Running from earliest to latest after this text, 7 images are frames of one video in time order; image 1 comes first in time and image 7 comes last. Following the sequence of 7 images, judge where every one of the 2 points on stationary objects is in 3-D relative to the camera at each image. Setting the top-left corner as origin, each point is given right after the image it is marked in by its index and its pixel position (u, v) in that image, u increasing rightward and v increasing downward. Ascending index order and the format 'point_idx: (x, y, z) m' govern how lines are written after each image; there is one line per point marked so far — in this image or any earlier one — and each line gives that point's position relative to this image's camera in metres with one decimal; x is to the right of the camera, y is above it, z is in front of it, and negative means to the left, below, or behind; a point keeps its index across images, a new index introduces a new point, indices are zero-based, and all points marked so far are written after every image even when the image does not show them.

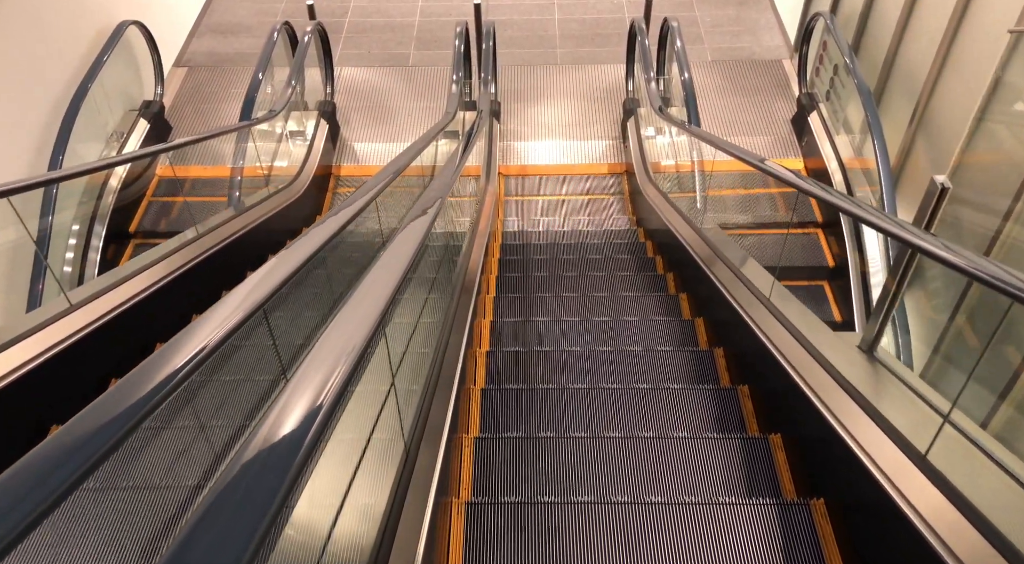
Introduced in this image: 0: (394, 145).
0: (-1.0, +1.1, +6.0) m
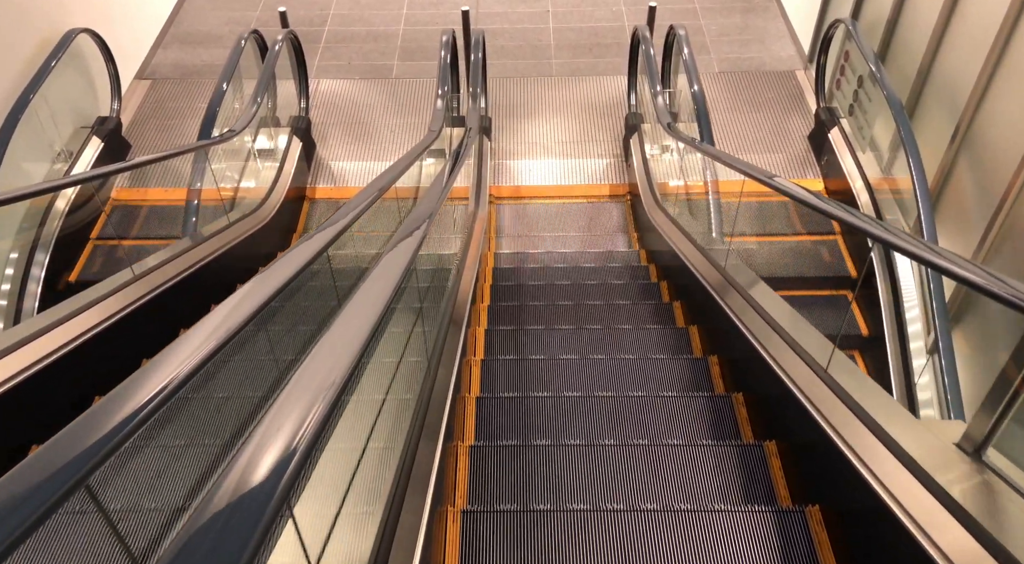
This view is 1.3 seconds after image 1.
0: (-1.1, +0.9, +5.5) m
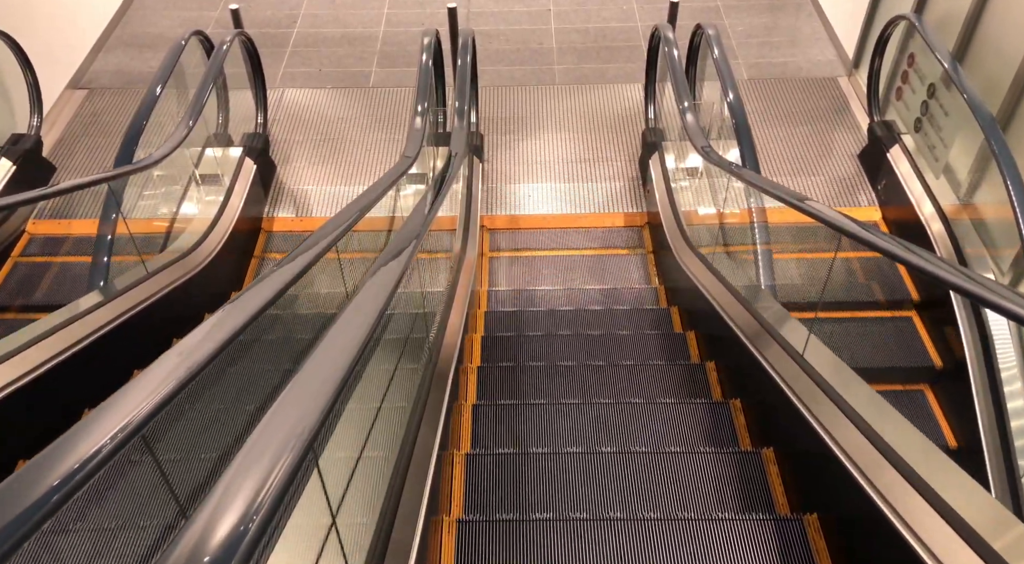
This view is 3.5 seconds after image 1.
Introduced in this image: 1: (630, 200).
0: (-1.1, +0.6, +4.7) m
1: (+0.9, +0.6, +5.1) m
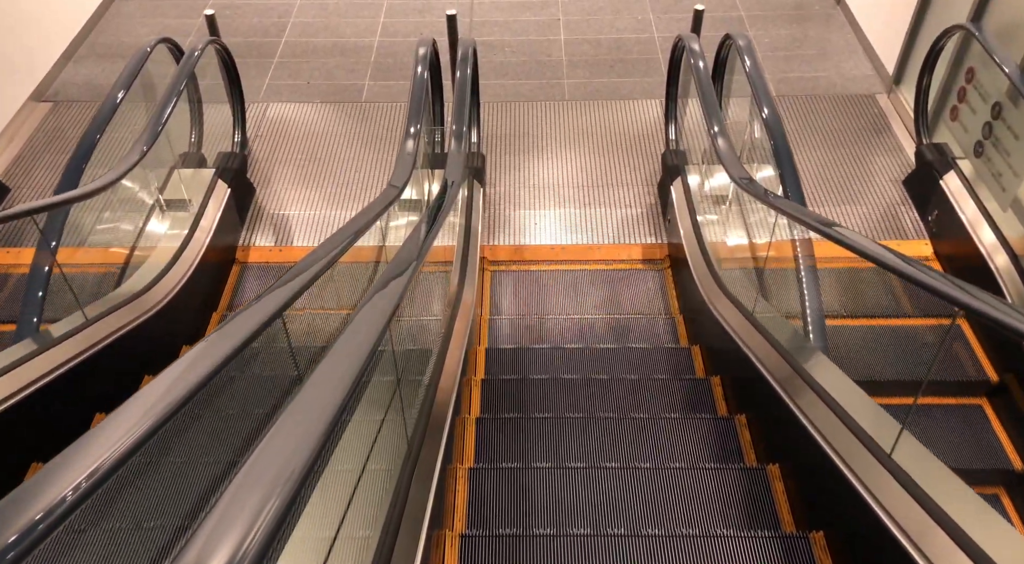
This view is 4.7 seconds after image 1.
0: (-1.1, +0.4, +4.3) m
1: (+0.9, +0.4, +4.7) m
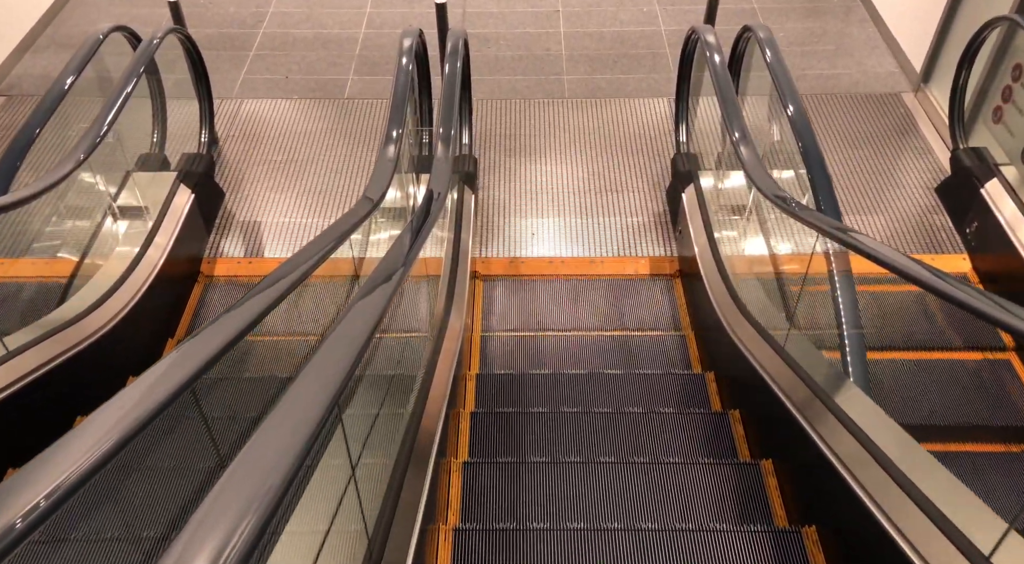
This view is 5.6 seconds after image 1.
0: (-1.1, +0.3, +3.9) m
1: (+0.9, +0.3, +4.3) m
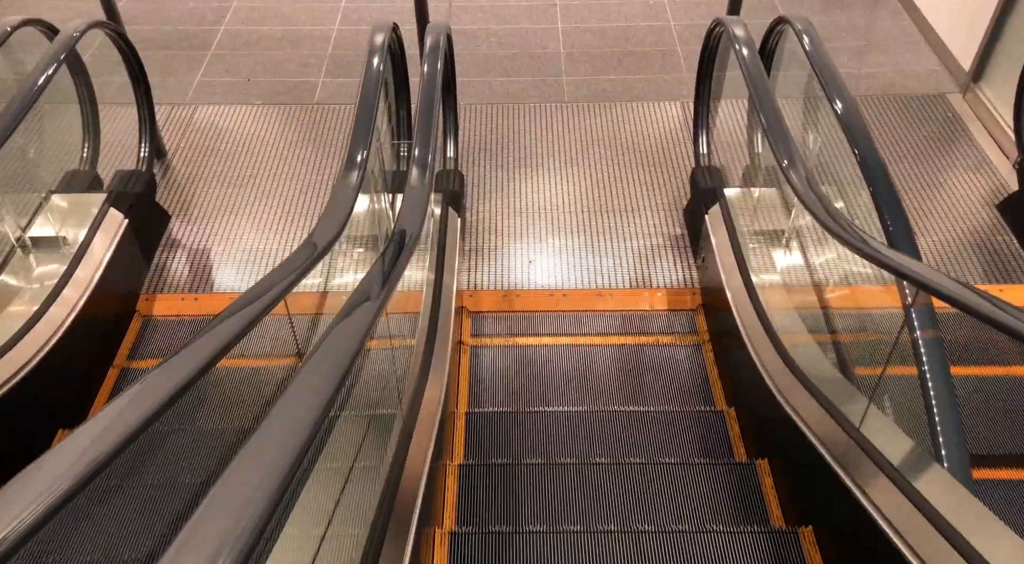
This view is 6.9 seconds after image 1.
0: (-1.2, +0.1, +3.4) m
1: (+0.8, +0.1, +3.8) m
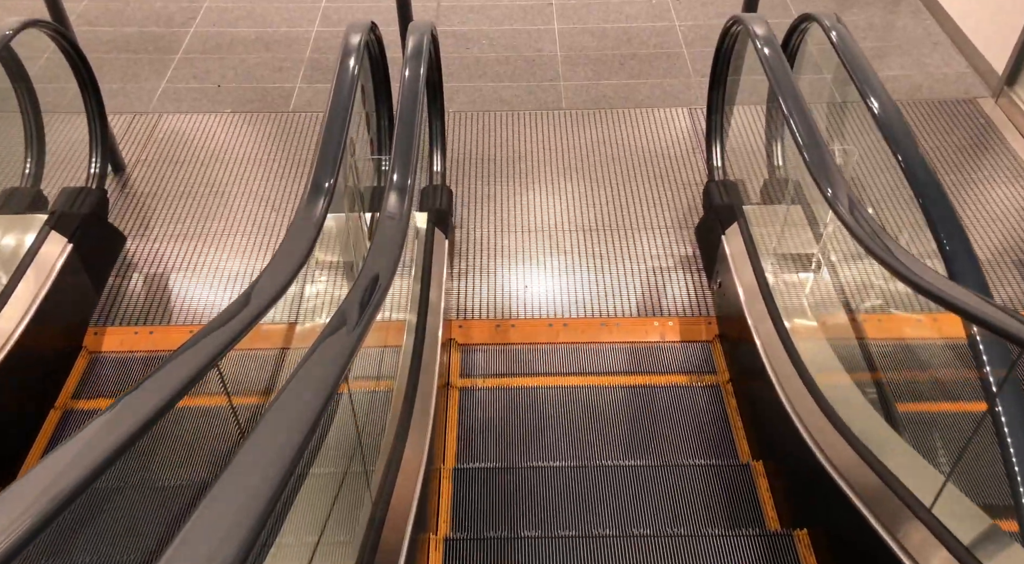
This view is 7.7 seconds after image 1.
0: (-1.2, 0.0, +3.0) m
1: (+0.8, 0.0, +3.5) m
